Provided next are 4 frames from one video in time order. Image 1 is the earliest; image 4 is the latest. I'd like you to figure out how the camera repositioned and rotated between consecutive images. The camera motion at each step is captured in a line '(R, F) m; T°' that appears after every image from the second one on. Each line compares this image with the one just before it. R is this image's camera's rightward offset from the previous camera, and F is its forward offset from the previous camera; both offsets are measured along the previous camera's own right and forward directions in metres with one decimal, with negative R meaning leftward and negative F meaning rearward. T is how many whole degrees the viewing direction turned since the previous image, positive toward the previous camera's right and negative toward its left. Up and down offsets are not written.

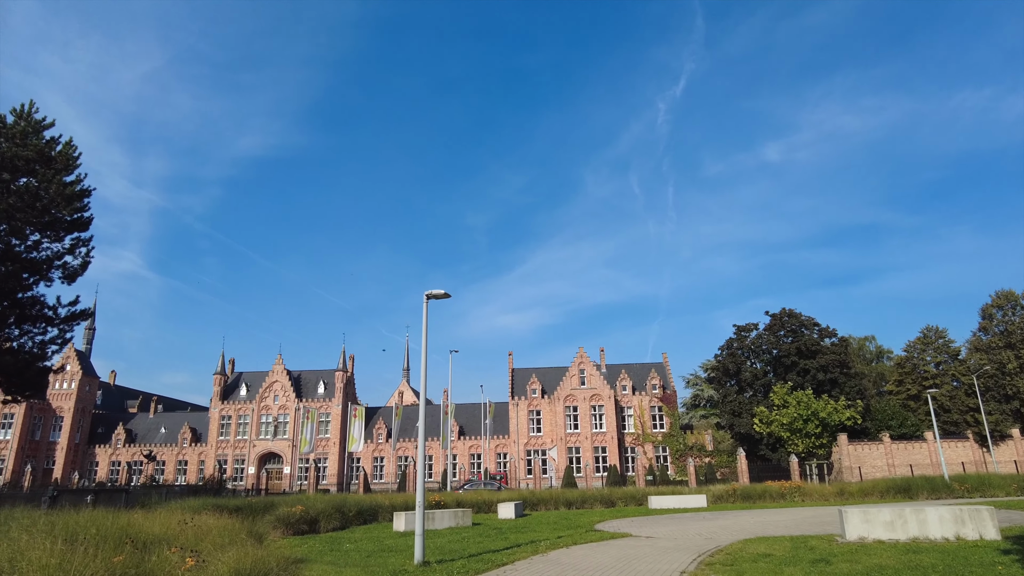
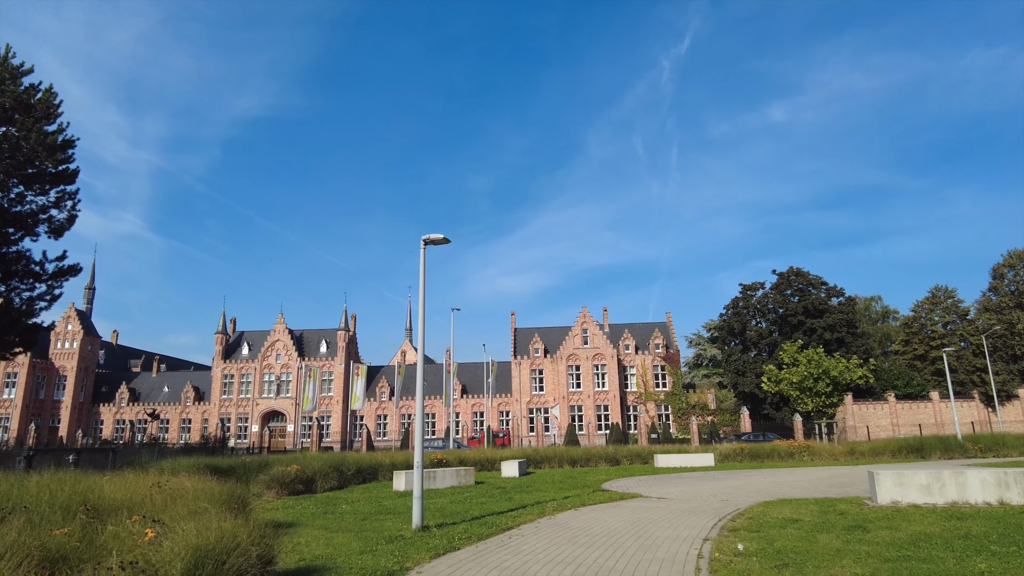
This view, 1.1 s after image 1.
(-0.1, +1.1) m; 0°
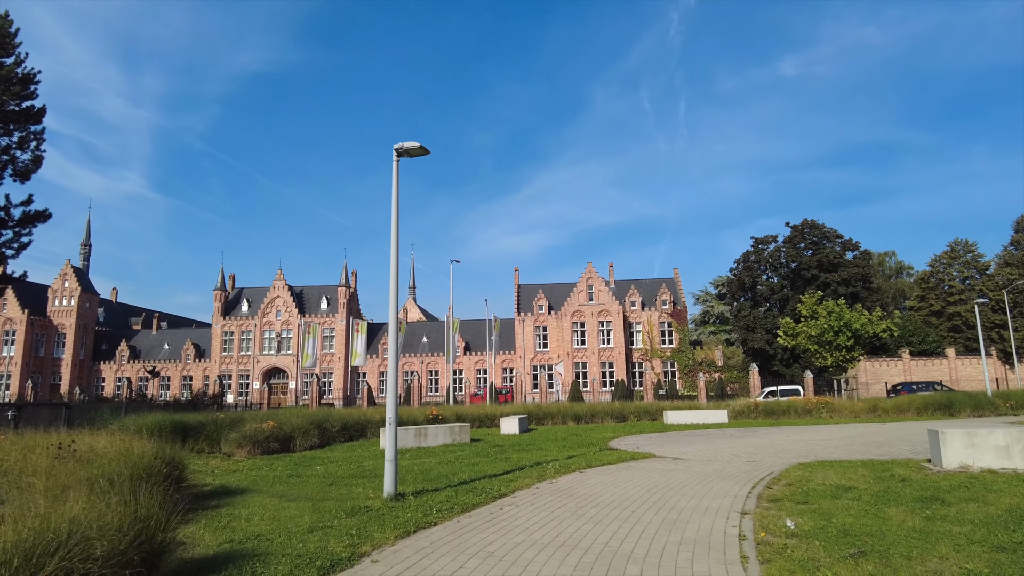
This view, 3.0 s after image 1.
(+0.2, +1.9) m; 0°
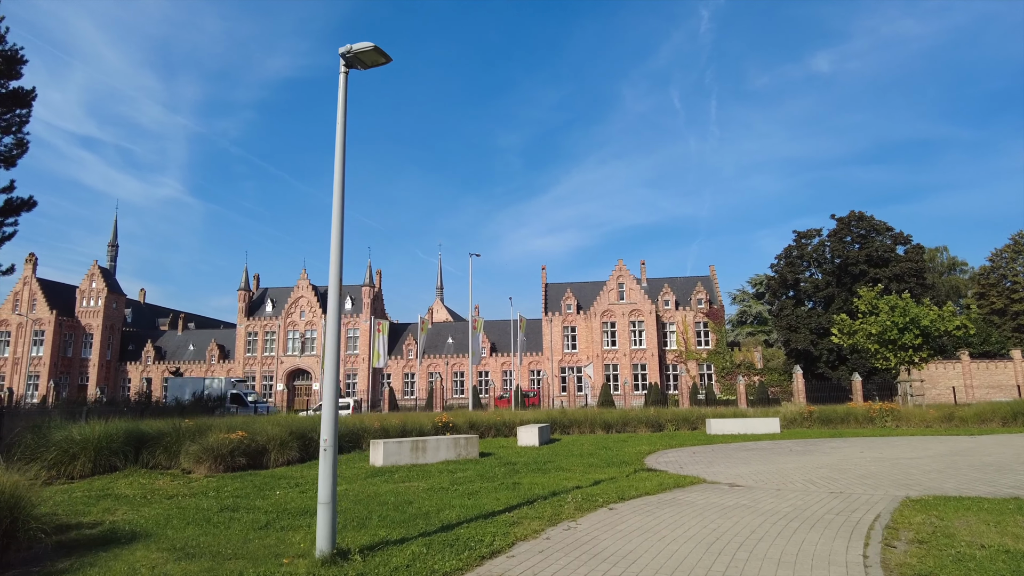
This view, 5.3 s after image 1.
(+0.3, +2.8) m; -3°
